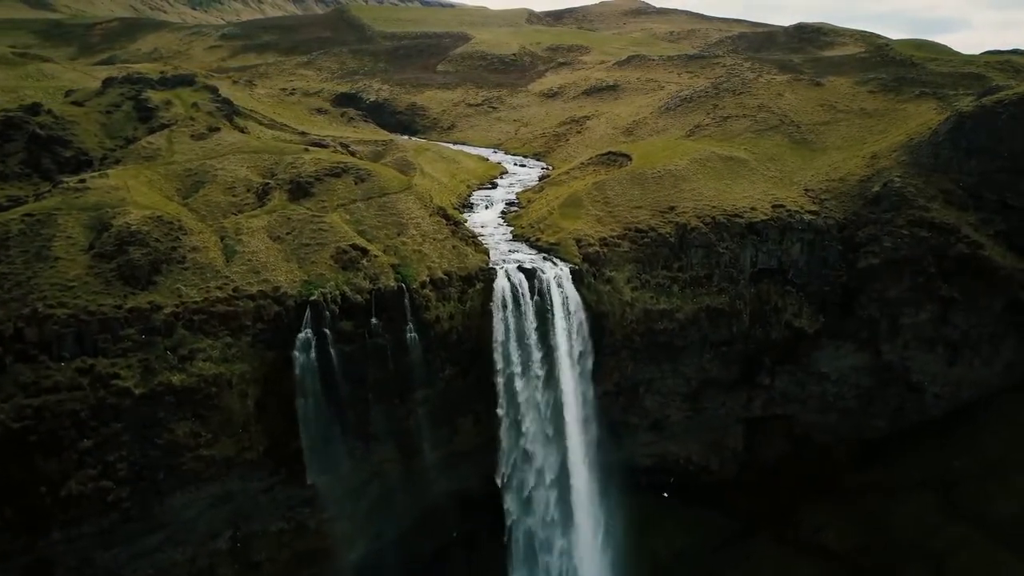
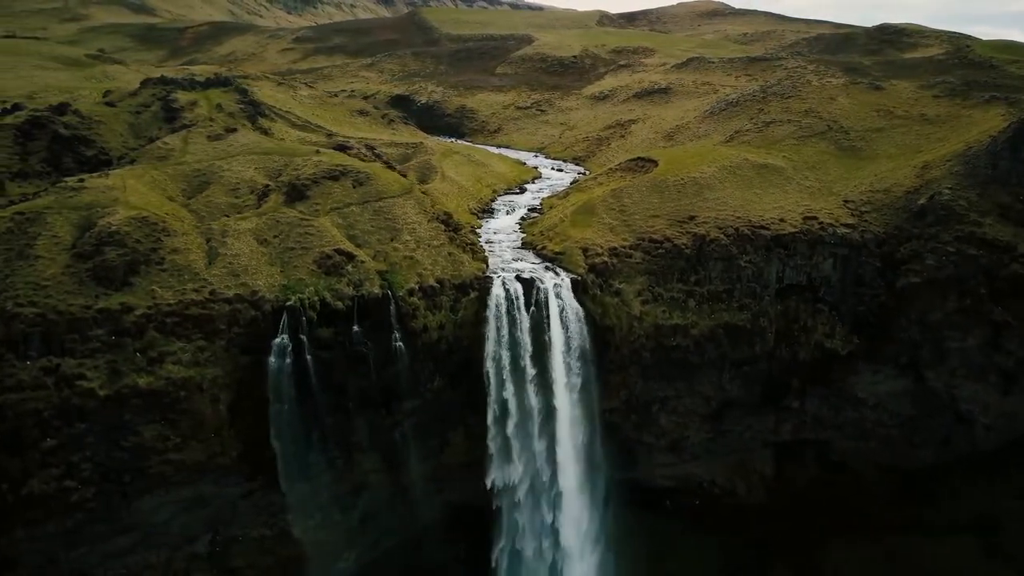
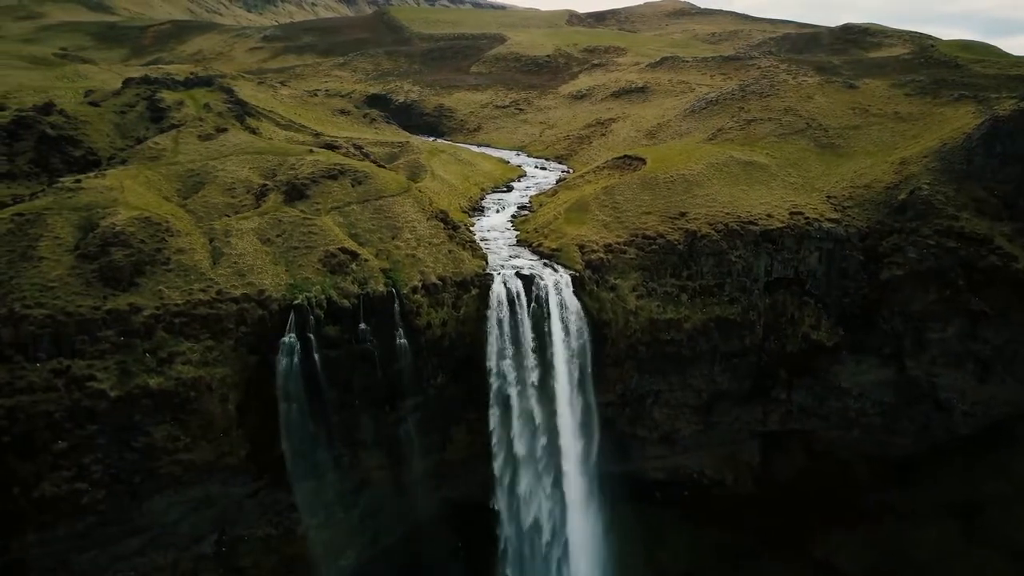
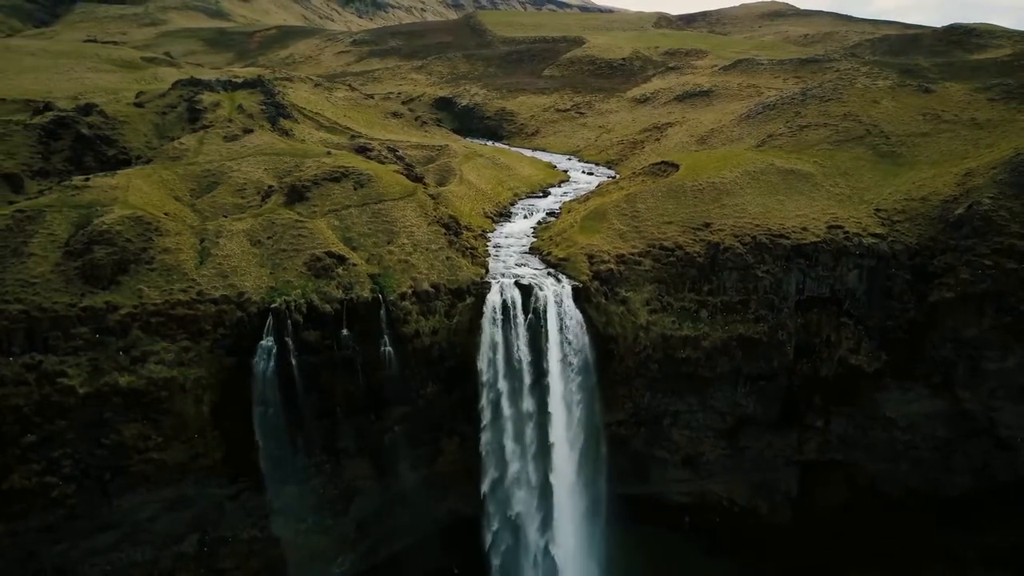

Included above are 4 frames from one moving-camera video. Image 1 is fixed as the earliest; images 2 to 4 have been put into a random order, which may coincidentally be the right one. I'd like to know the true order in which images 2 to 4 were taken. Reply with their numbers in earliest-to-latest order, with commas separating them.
3, 2, 4
